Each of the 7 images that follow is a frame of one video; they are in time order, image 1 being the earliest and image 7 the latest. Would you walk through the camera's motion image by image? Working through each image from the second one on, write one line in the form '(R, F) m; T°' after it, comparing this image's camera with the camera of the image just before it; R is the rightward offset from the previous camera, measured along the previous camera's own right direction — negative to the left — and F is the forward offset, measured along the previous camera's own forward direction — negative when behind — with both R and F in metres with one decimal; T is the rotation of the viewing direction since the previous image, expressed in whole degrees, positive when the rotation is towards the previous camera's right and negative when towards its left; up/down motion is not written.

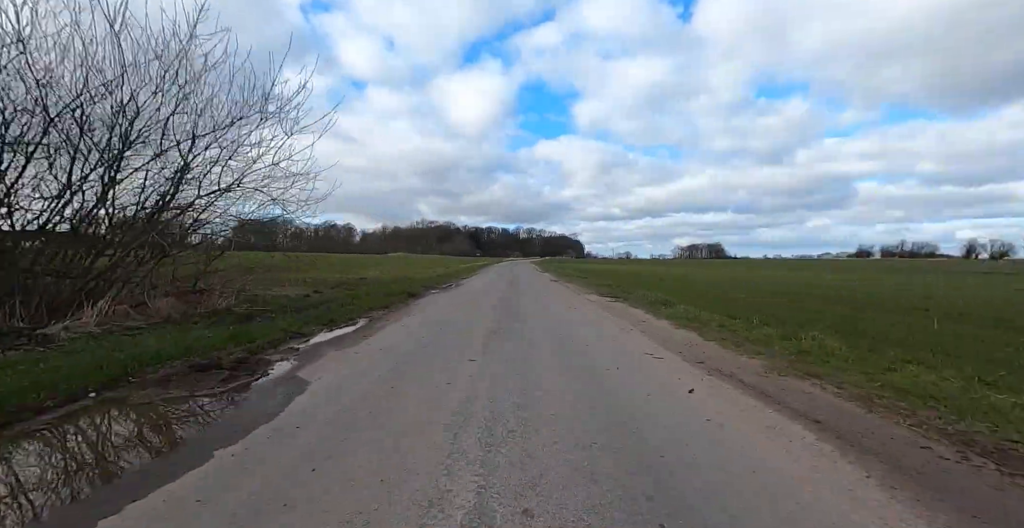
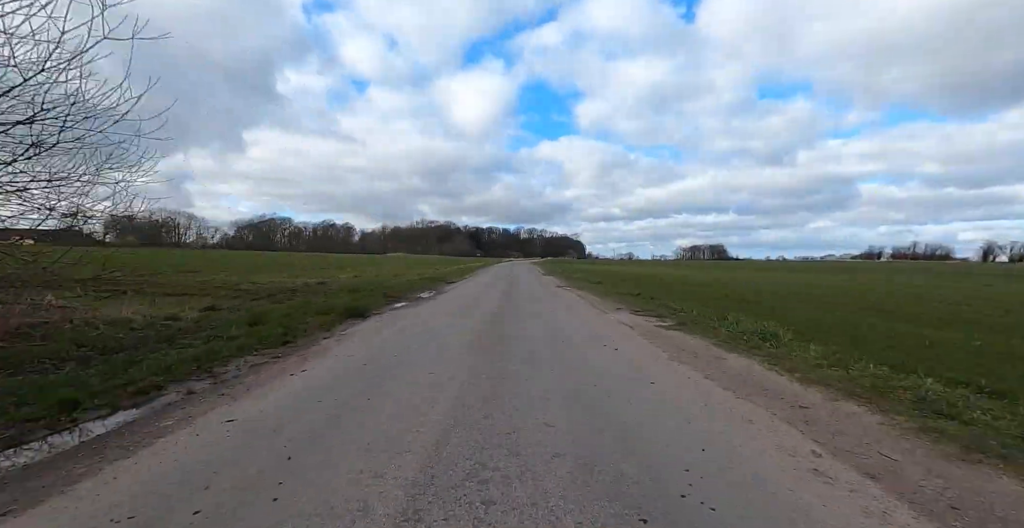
(0.0, +0.7) m; 0°
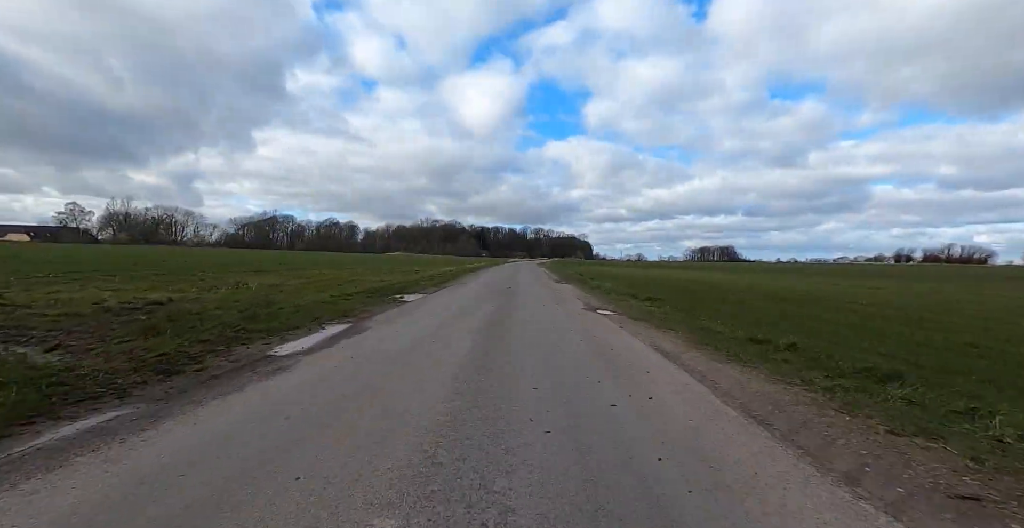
(0.0, +1.4) m; -1°
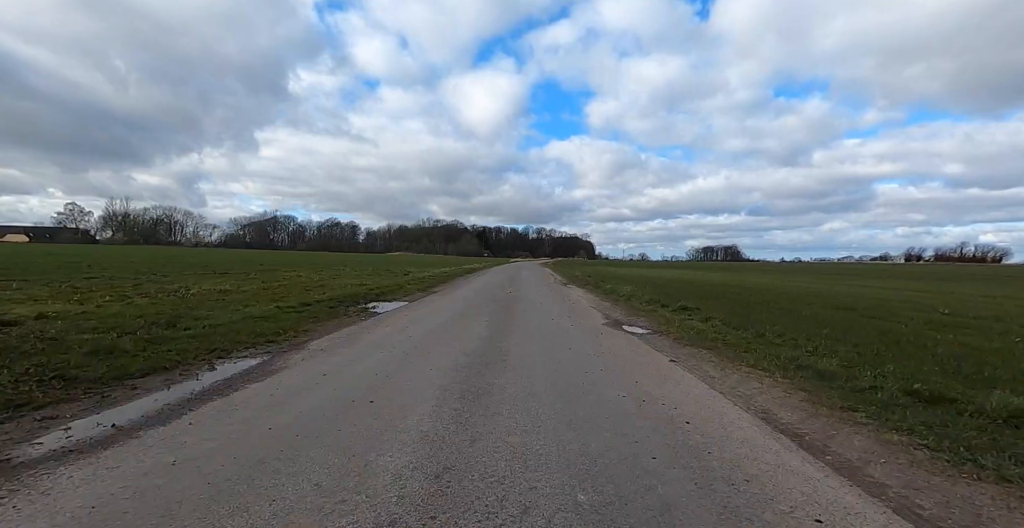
(0.0, +0.5) m; 0°
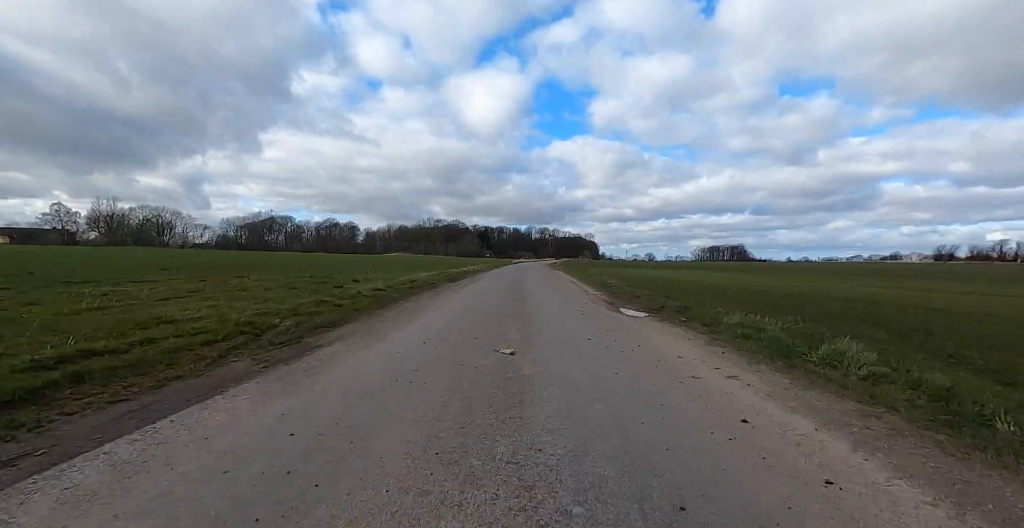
(0.0, +1.9) m; 0°
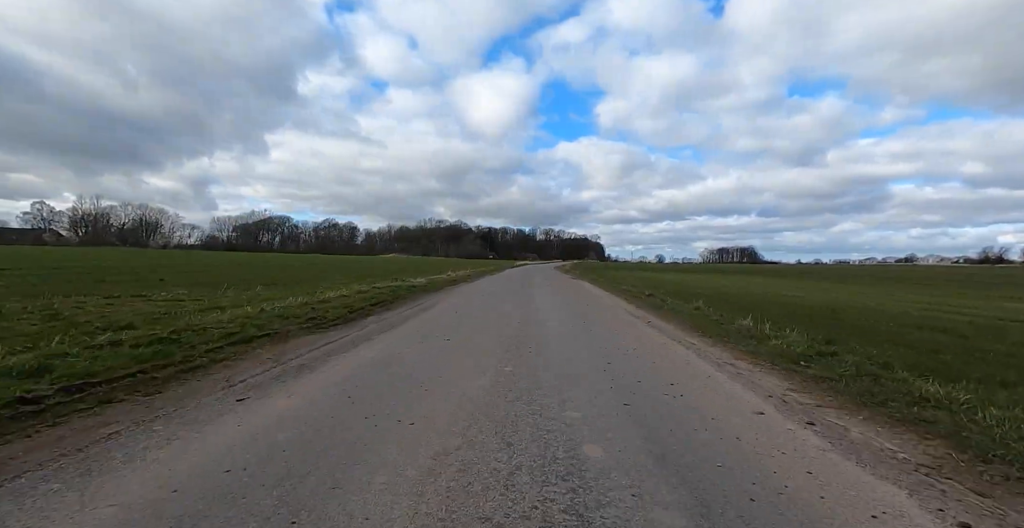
(+0.1, +2.5) m; -1°
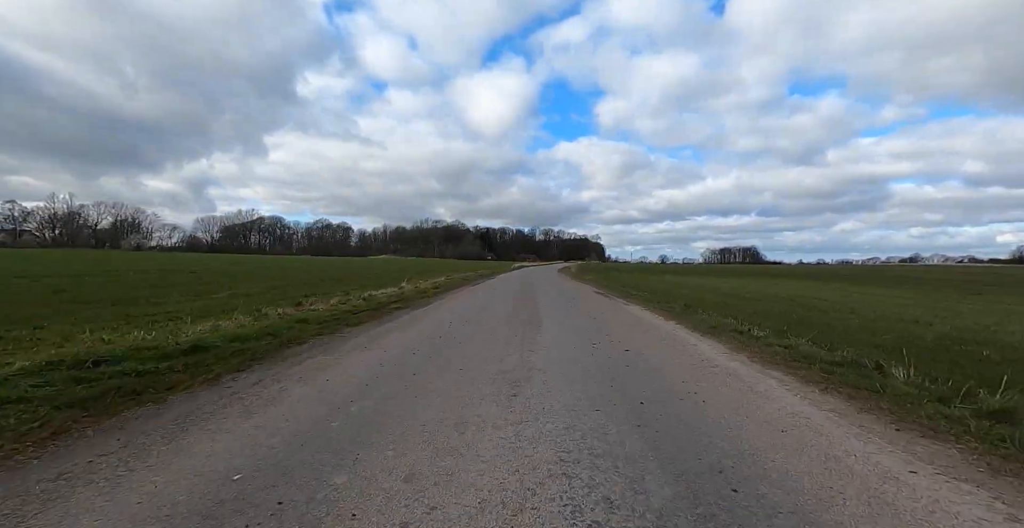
(+0.3, +2.2) m; 0°
